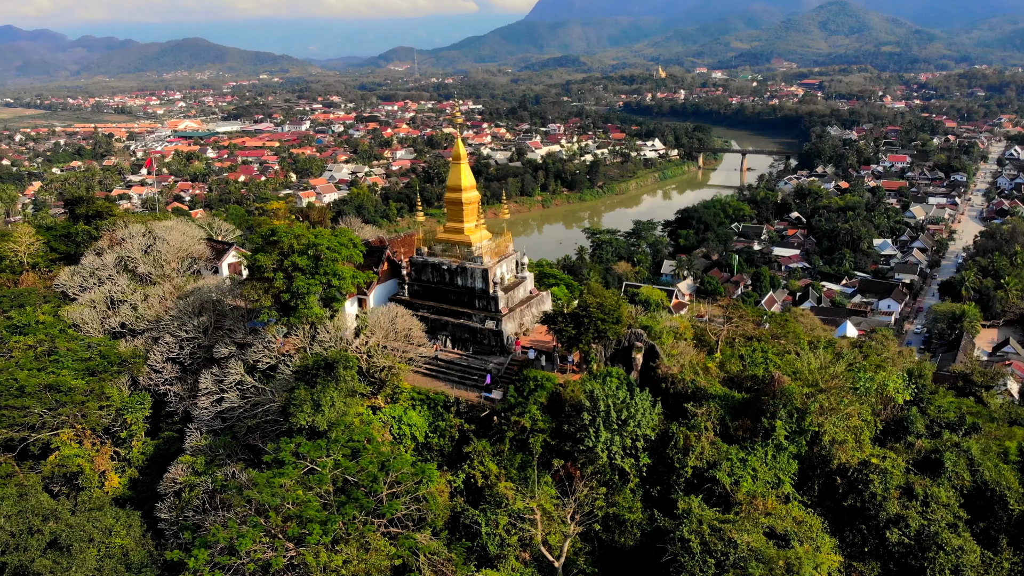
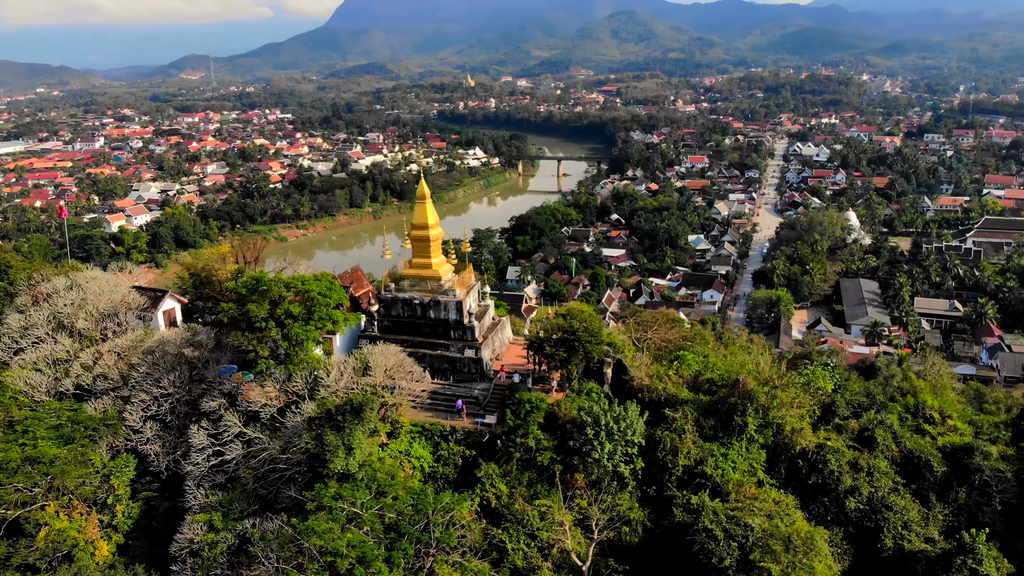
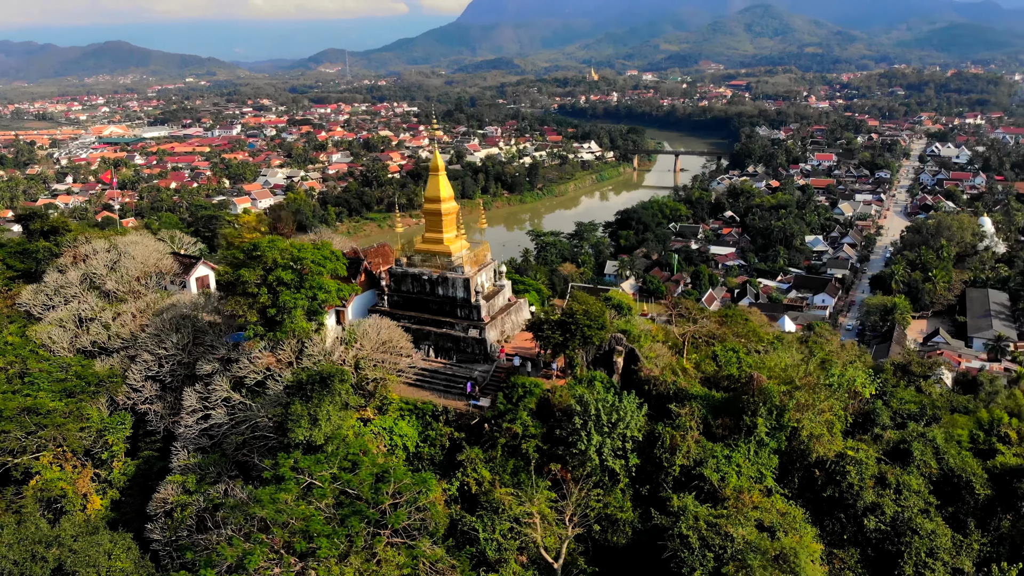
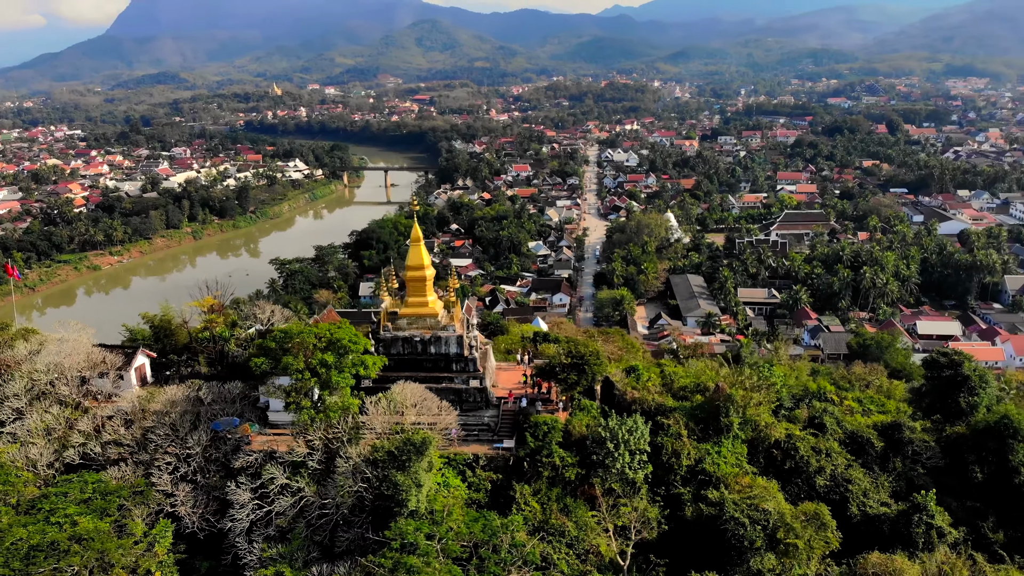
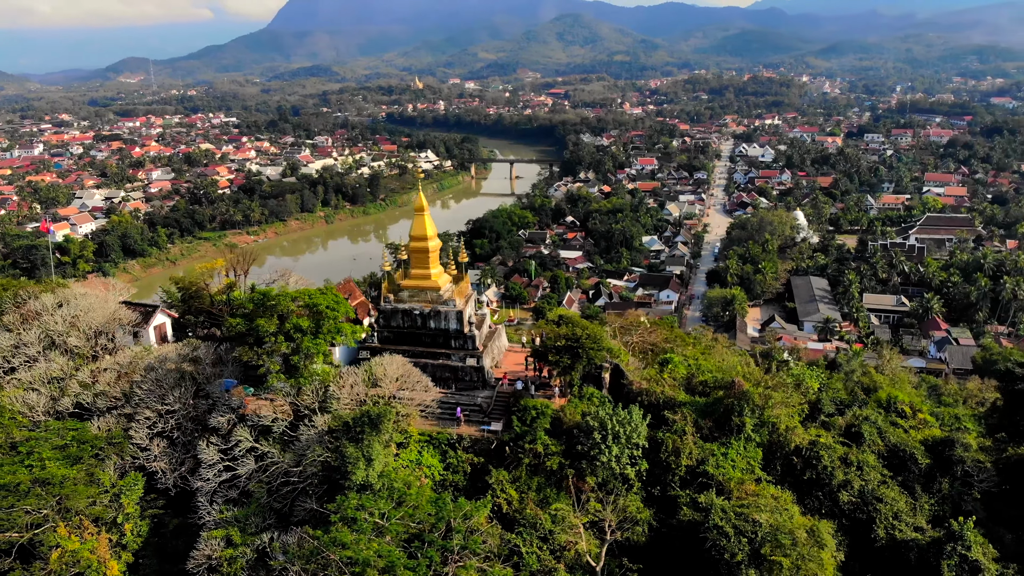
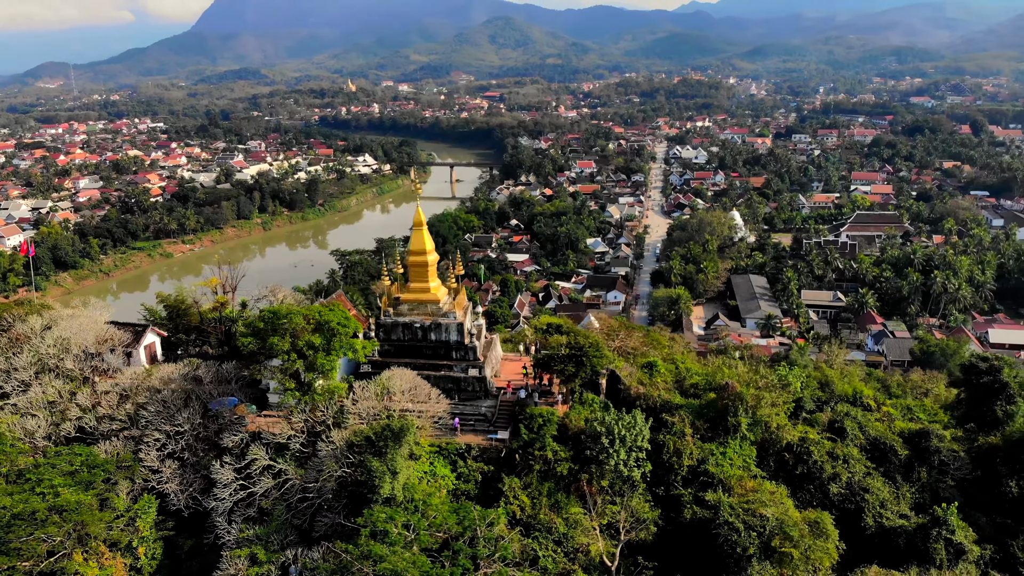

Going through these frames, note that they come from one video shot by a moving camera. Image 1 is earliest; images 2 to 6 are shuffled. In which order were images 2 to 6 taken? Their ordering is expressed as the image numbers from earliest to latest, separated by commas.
3, 2, 5, 6, 4
